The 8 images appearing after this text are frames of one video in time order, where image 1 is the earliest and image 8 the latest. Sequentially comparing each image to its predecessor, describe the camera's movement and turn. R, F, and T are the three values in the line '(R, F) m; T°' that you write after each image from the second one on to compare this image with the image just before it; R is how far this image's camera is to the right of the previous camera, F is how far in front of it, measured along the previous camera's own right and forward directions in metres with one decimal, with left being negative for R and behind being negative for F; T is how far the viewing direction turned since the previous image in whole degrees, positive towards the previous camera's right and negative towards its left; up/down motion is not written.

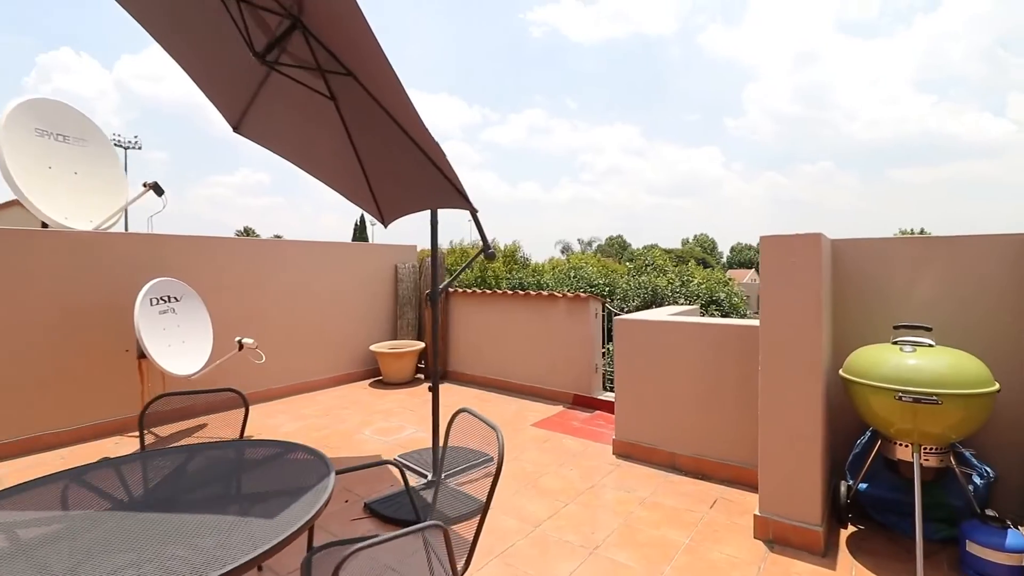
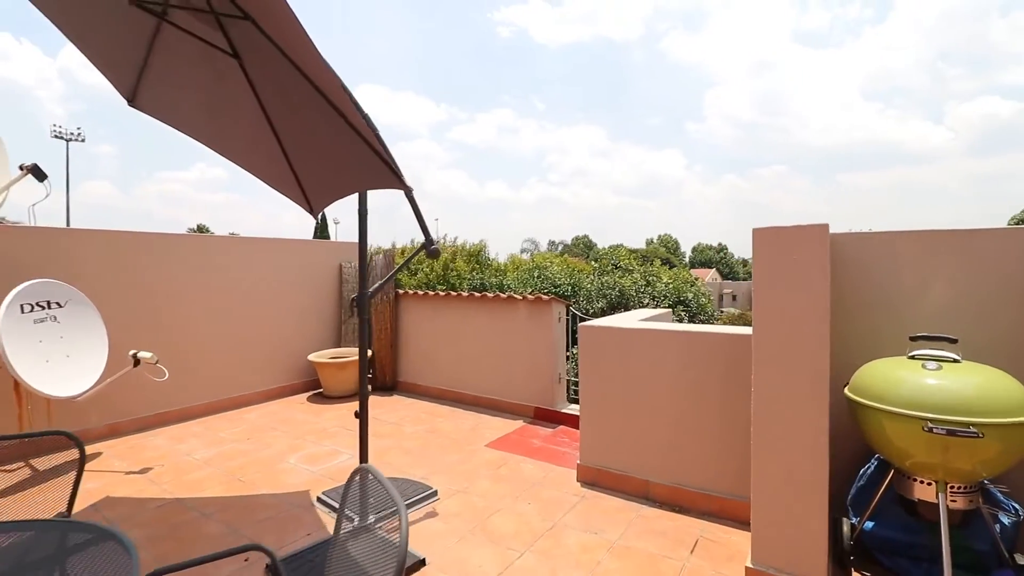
(+0.1, +0.5) m; +4°
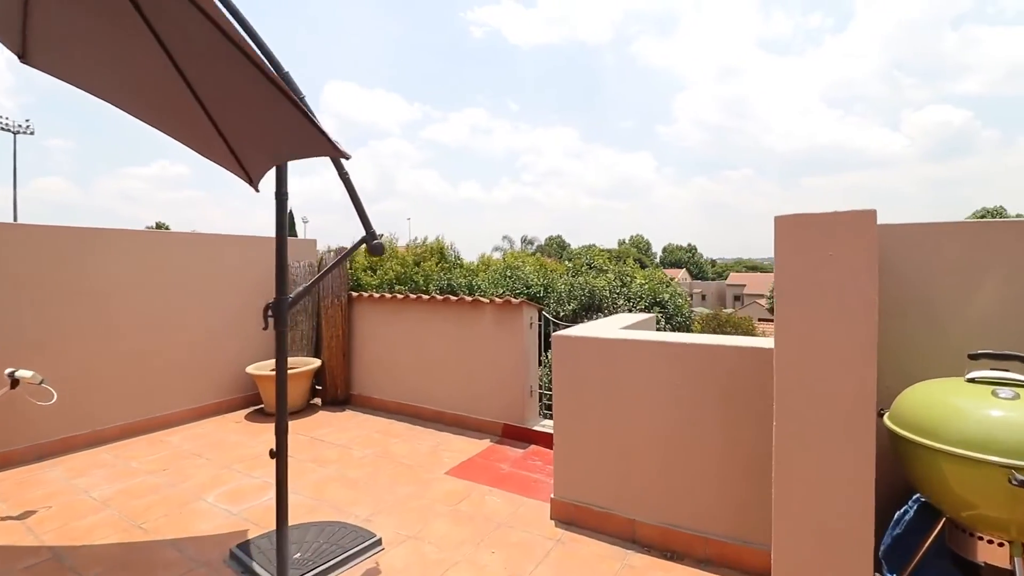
(+0.1, +0.5) m; +3°
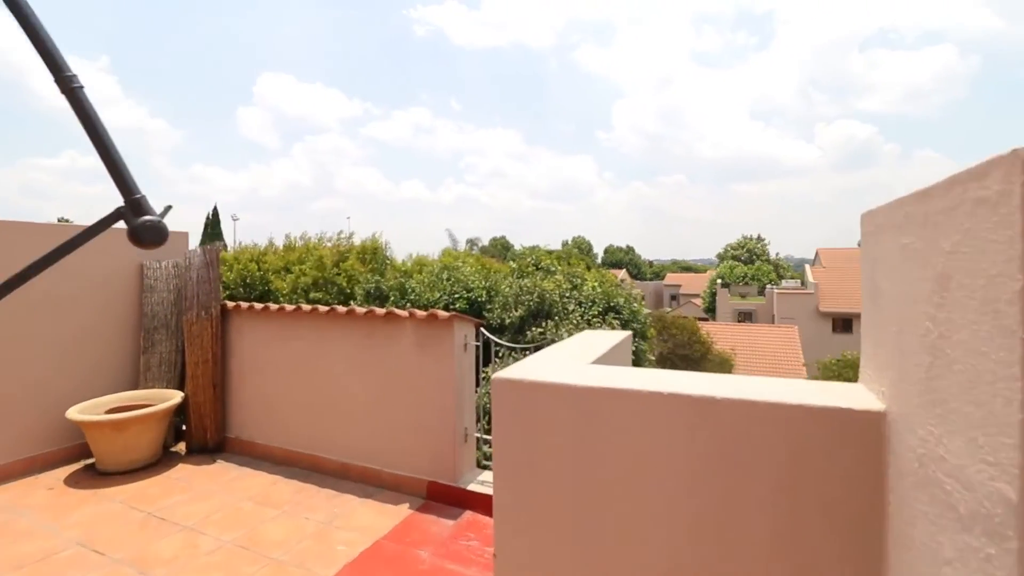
(+0.1, +1.0) m; +7°
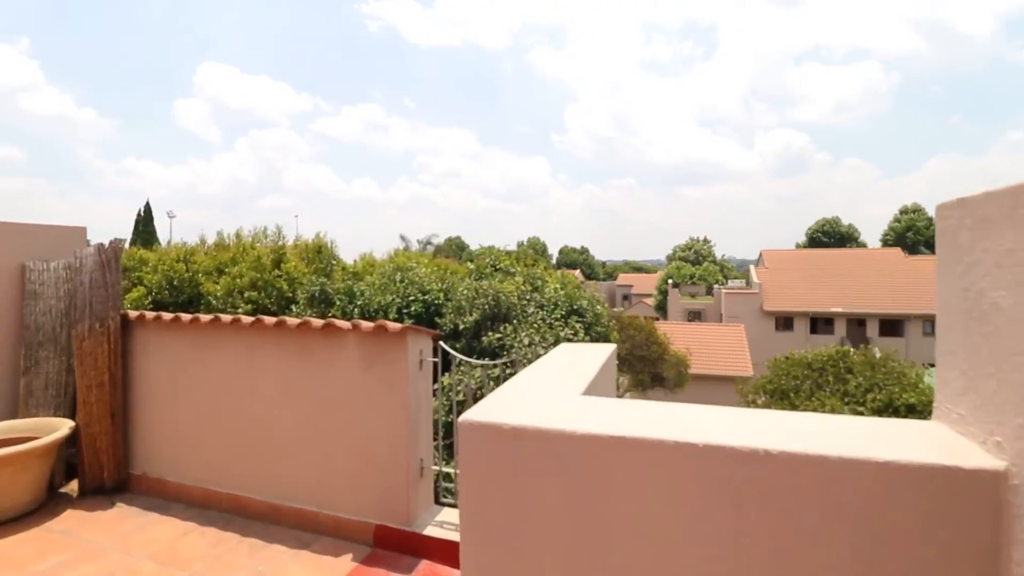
(0.0, +0.4) m; +5°
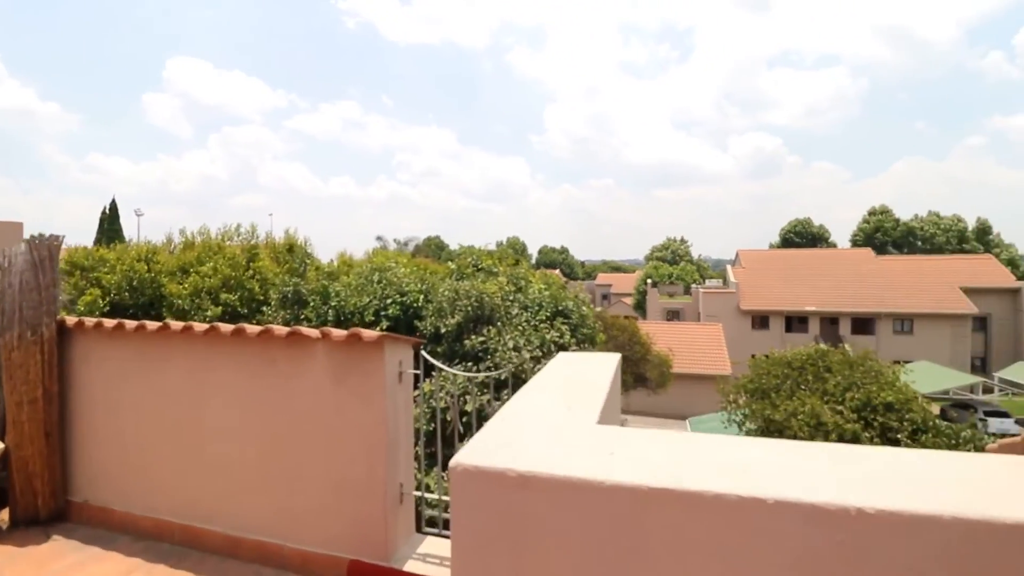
(-0.1, +0.2) m; +2°
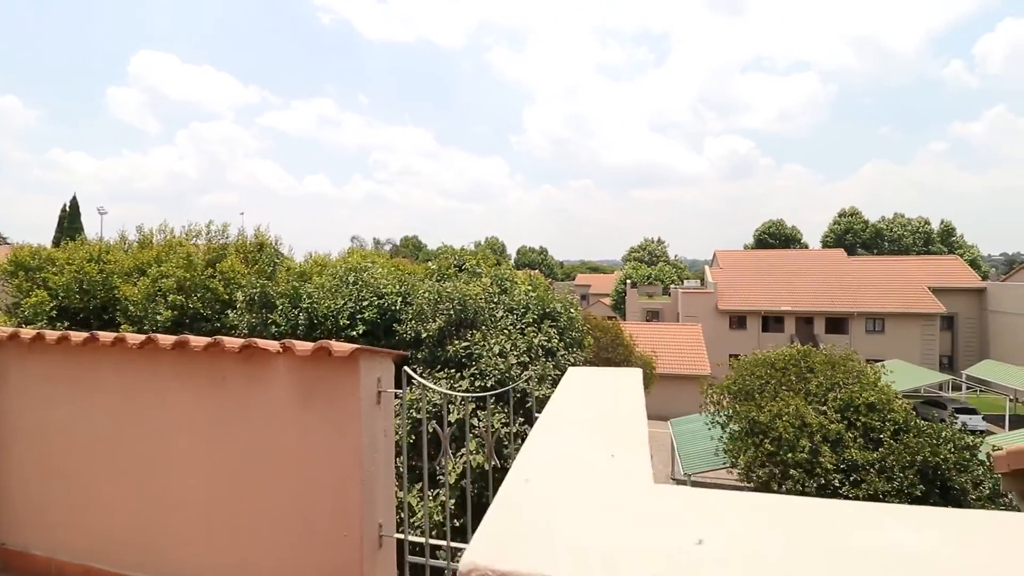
(-0.1, +0.3) m; +2°
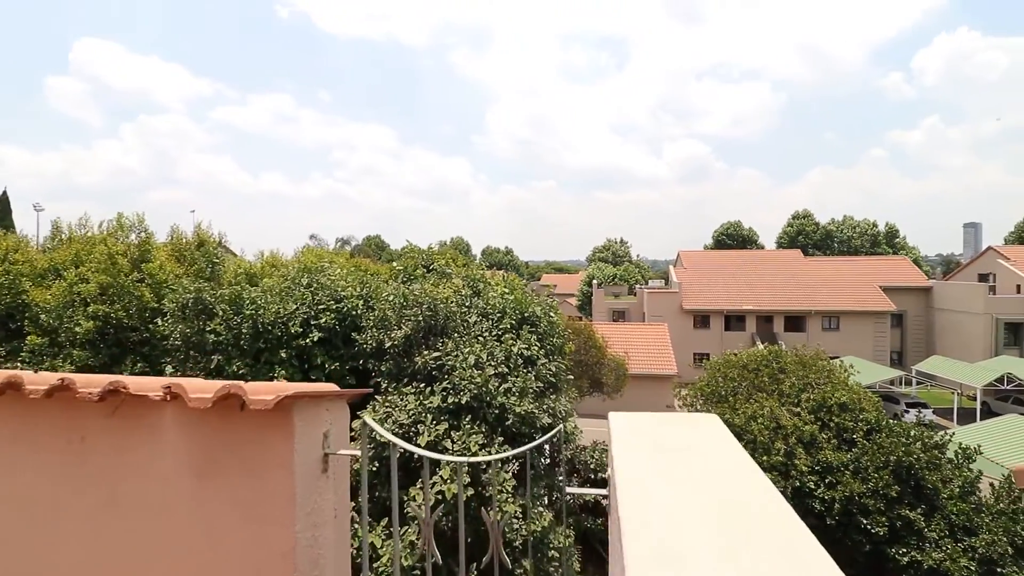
(-0.1, +0.6) m; +4°
